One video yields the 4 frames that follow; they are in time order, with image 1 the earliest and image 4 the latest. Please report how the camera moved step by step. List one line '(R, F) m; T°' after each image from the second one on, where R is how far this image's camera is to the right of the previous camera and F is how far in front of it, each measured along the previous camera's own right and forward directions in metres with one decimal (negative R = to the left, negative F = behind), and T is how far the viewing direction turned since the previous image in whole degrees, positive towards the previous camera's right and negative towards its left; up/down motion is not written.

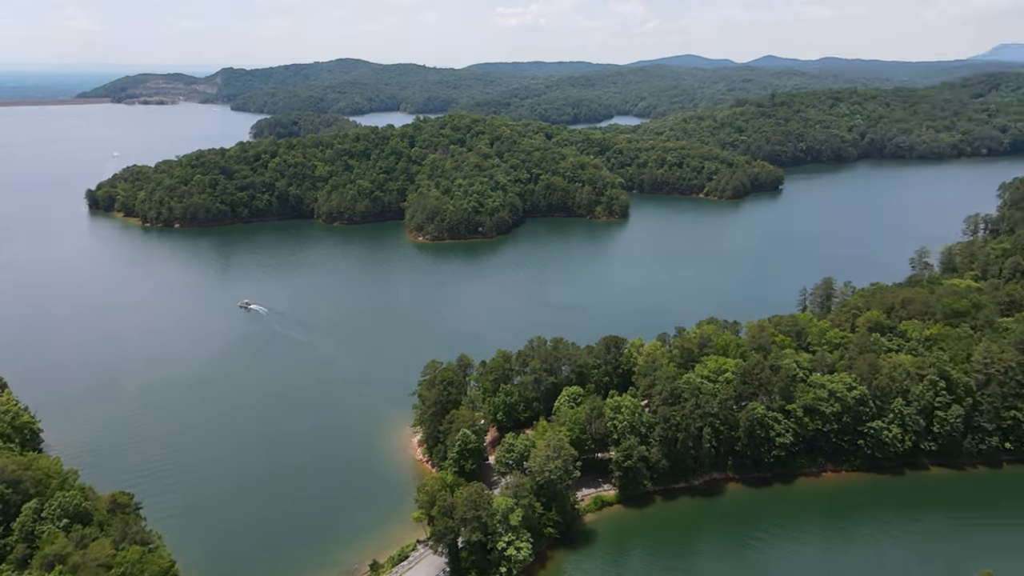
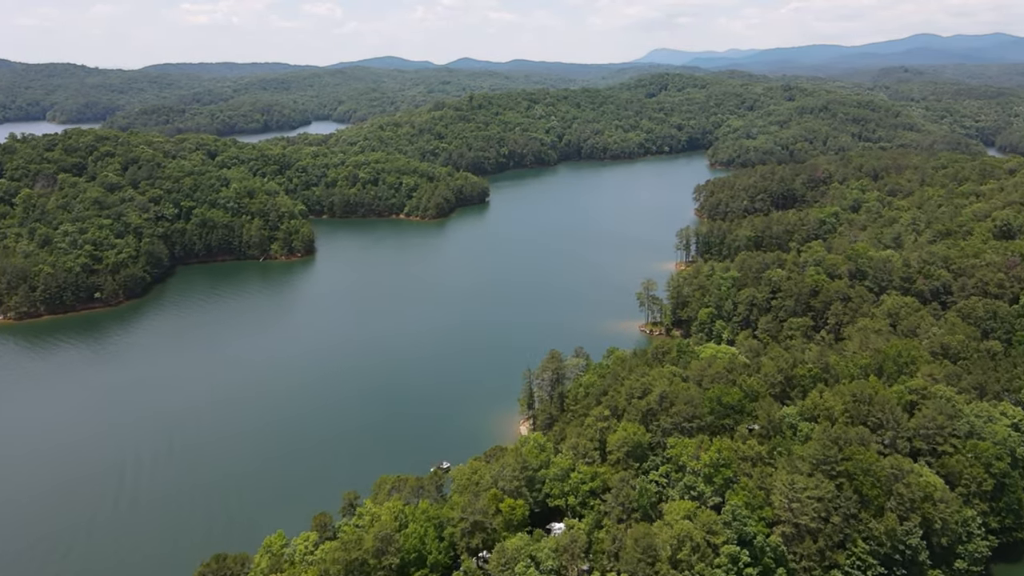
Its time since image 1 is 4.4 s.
(+6.0, +15.3) m; +20°
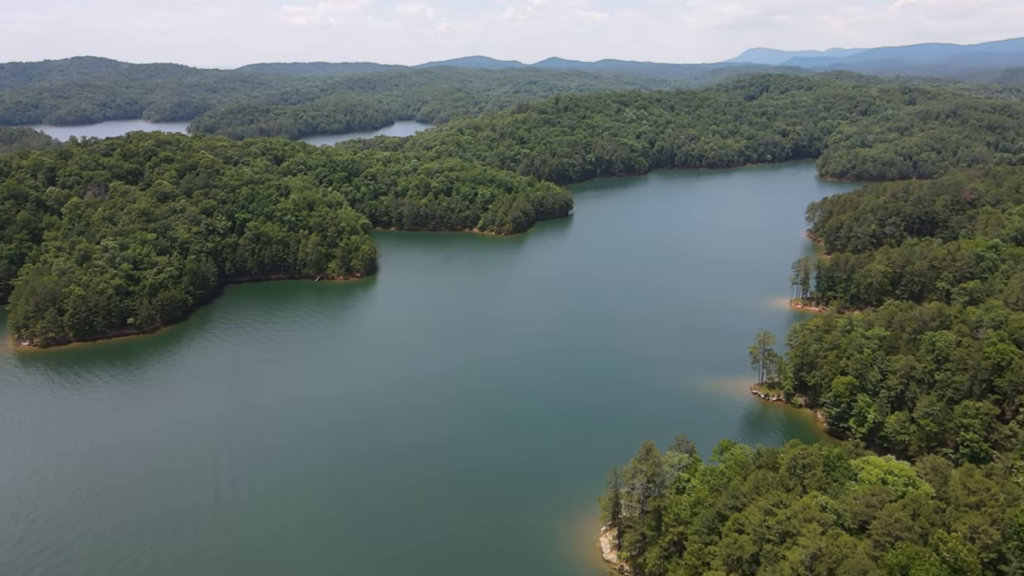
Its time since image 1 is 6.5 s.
(-0.2, +8.7) m; -6°
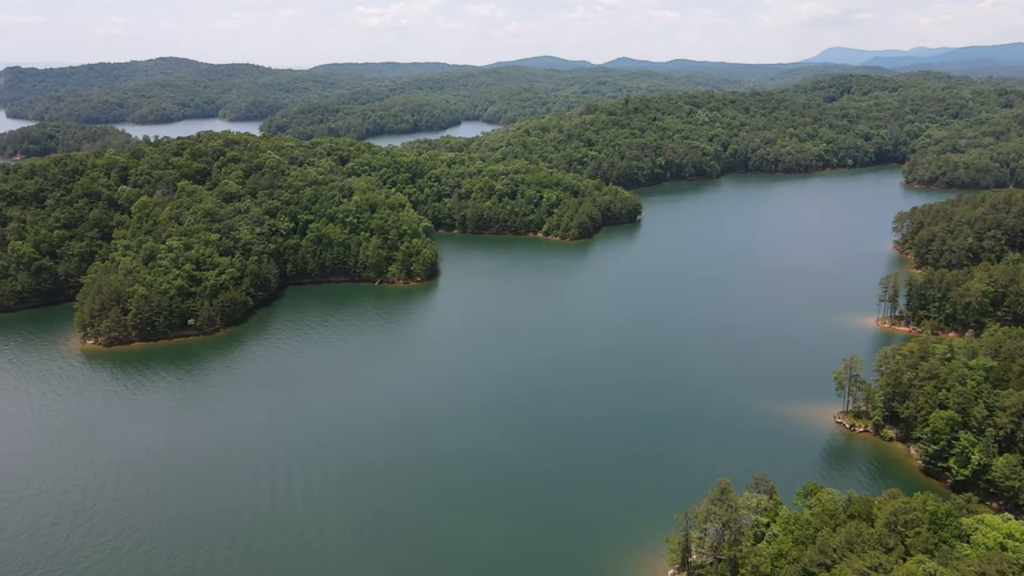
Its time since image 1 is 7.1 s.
(-0.1, +2.2) m; -5°
